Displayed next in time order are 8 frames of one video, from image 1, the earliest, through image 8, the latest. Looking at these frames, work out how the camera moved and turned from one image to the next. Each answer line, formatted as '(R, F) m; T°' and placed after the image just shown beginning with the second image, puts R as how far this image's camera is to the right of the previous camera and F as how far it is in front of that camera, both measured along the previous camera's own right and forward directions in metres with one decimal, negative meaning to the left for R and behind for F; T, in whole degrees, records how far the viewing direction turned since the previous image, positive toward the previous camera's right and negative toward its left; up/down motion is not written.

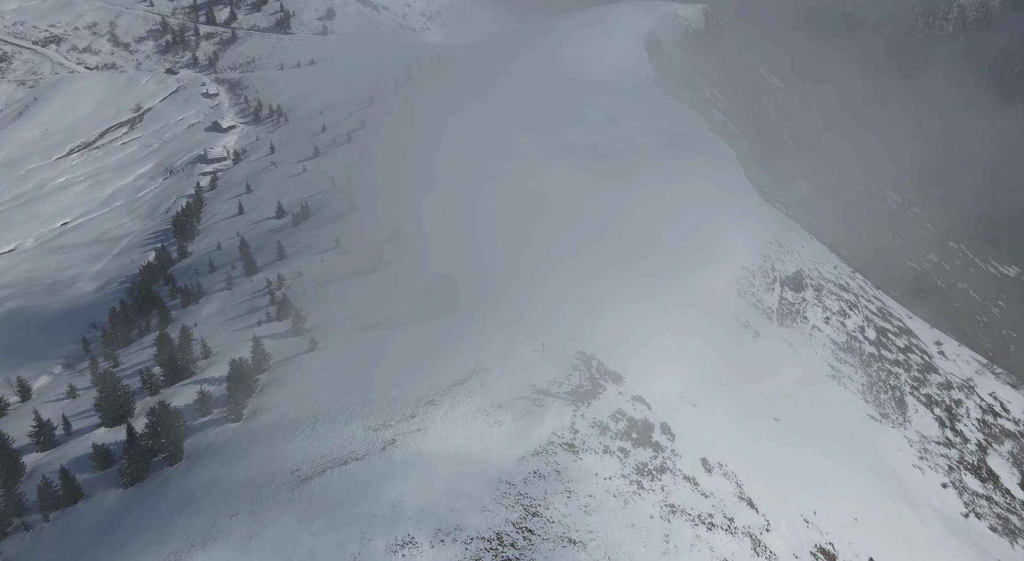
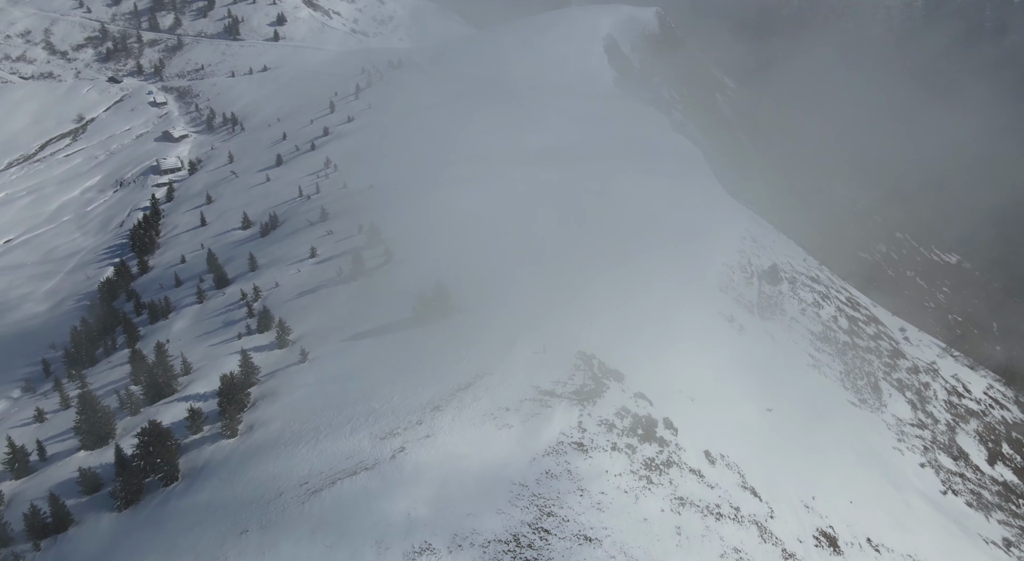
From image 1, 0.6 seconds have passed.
(-5.1, -1.0) m; +4°
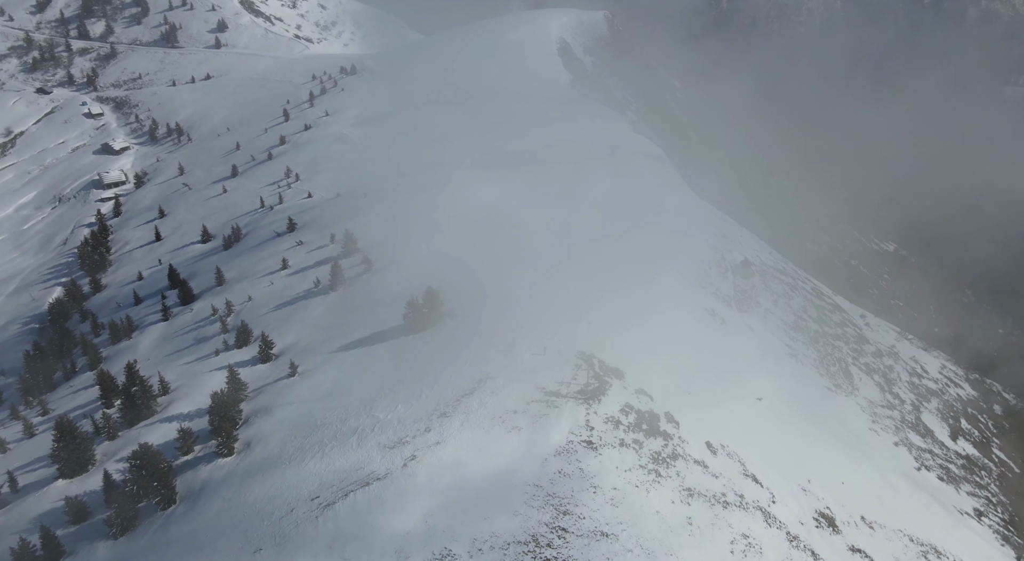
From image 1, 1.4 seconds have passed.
(-6.2, -1.0) m; +5°
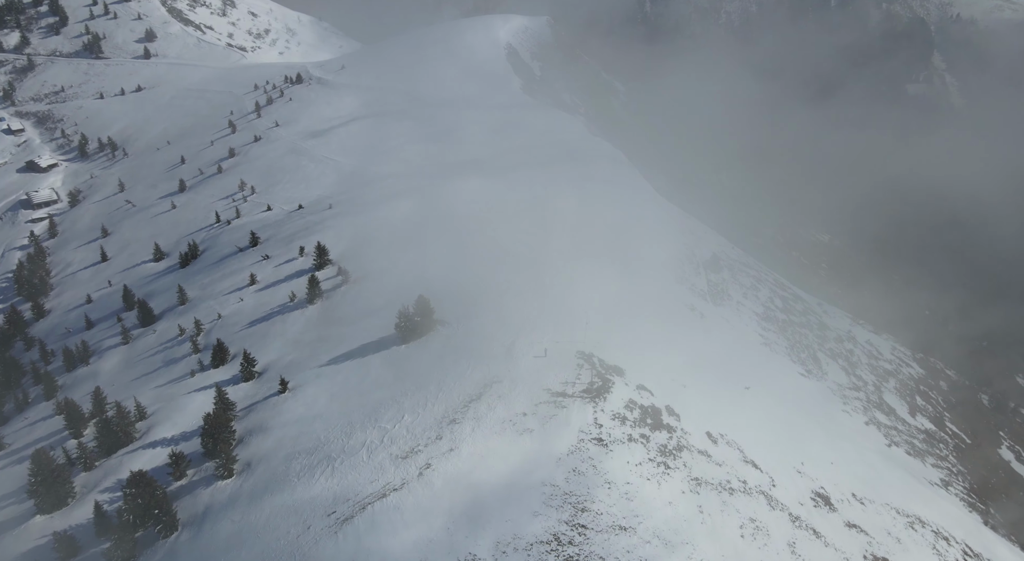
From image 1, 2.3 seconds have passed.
(-7.6, -0.9) m; +6°
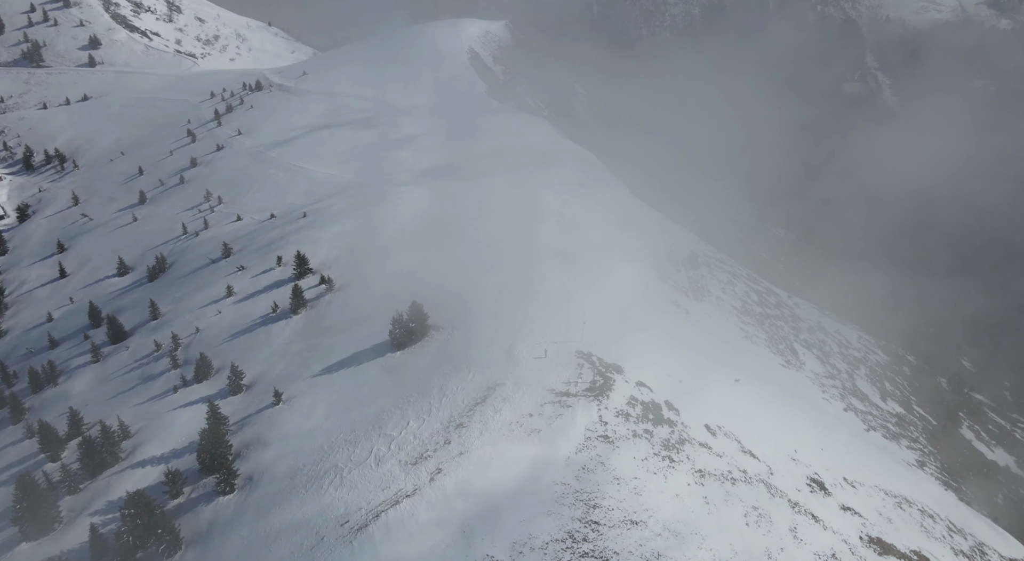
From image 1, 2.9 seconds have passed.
(-5.7, -0.6) m; +5°
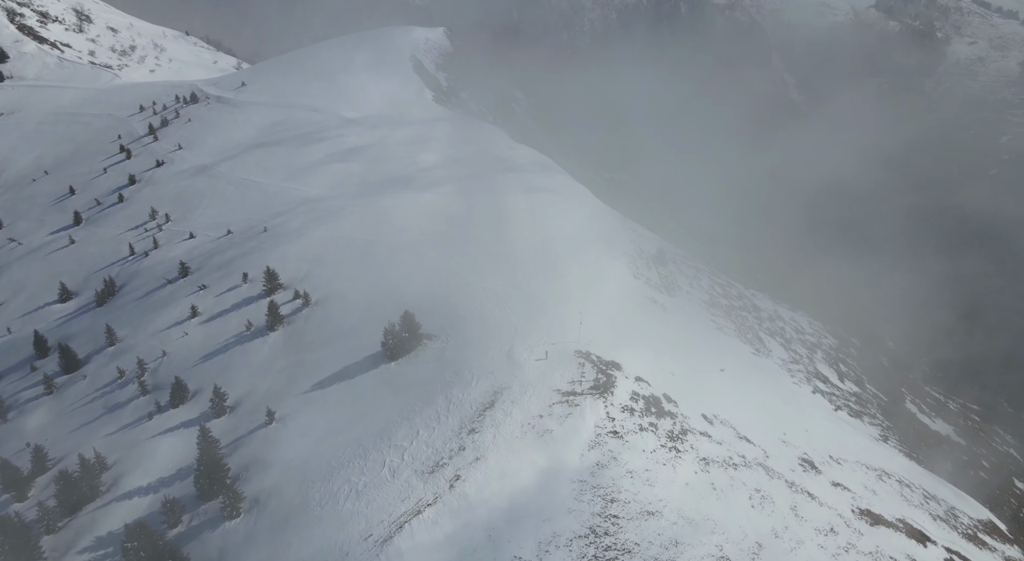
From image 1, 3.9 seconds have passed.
(-9.1, -0.3) m; +7°
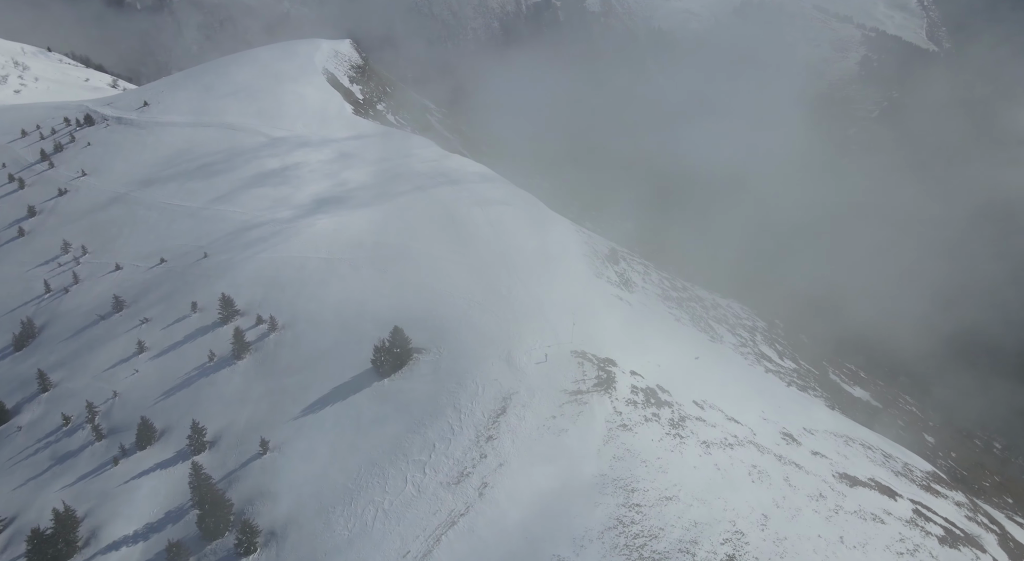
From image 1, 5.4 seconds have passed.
(-13.4, +0.4) m; +11°
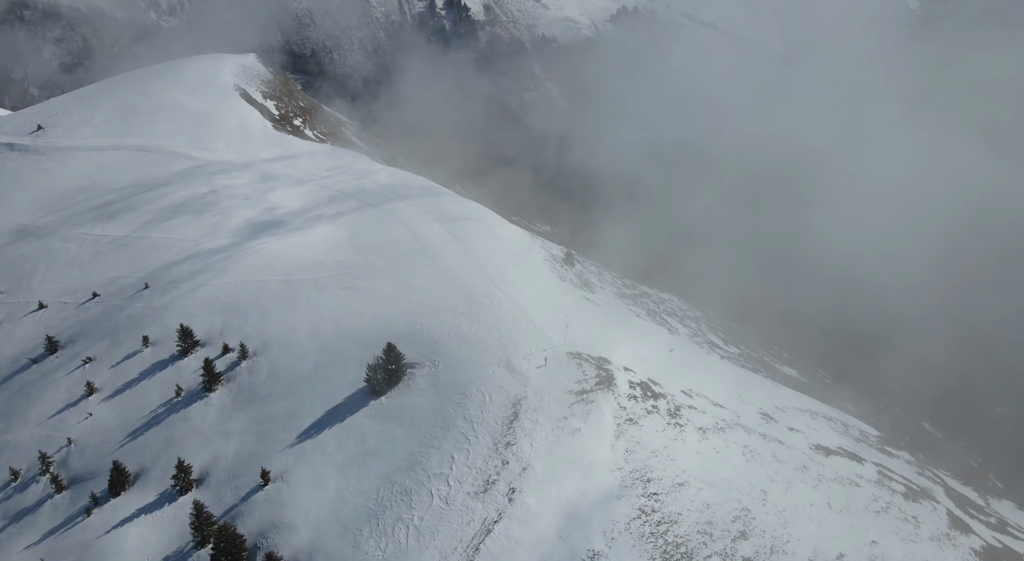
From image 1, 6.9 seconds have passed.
(-12.9, +1.2) m; +10°
